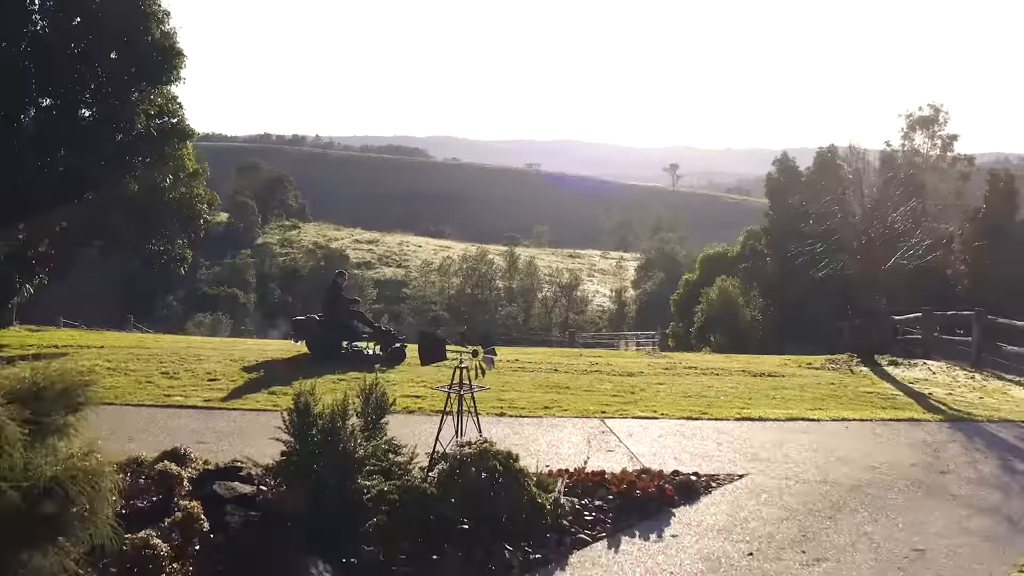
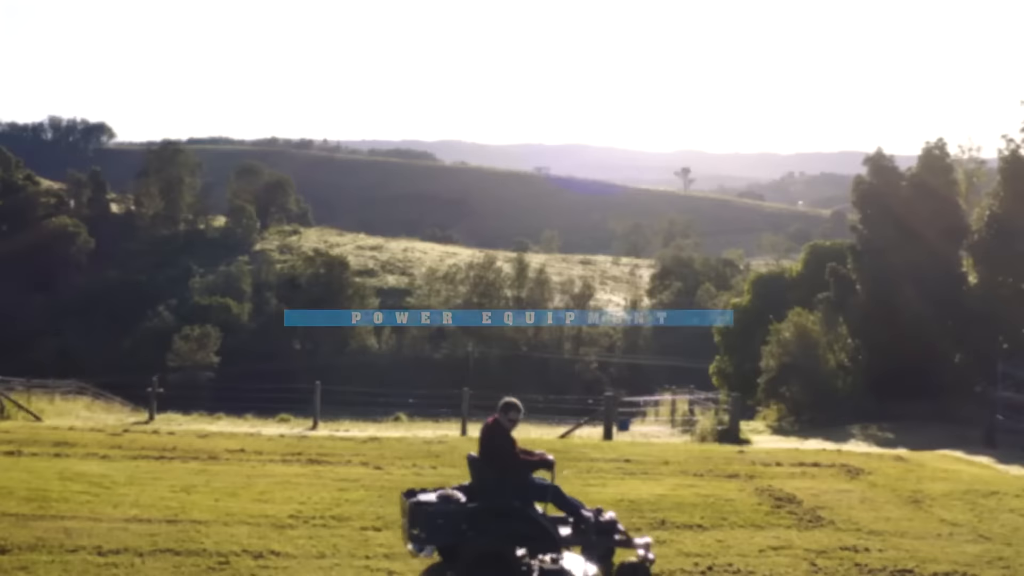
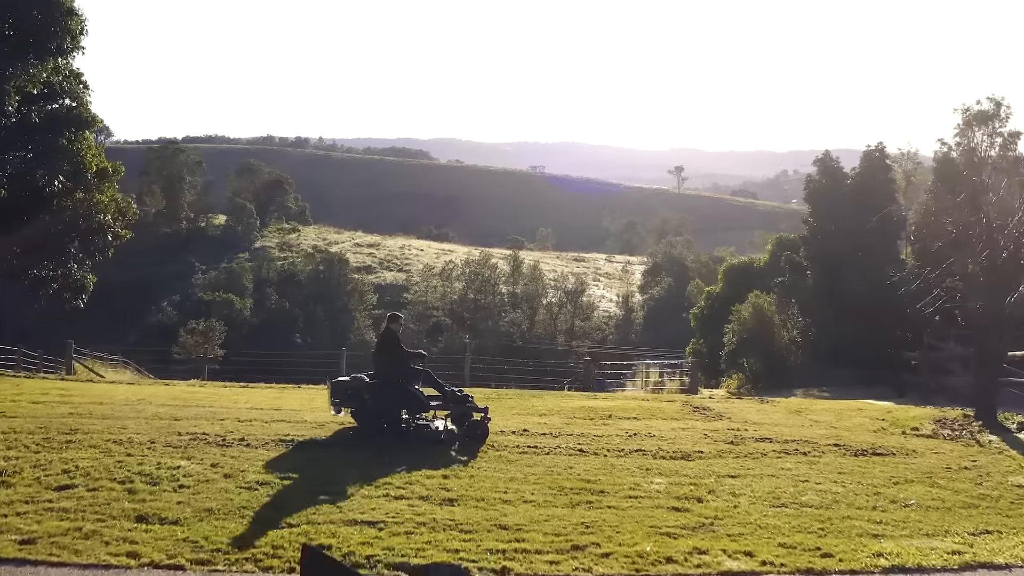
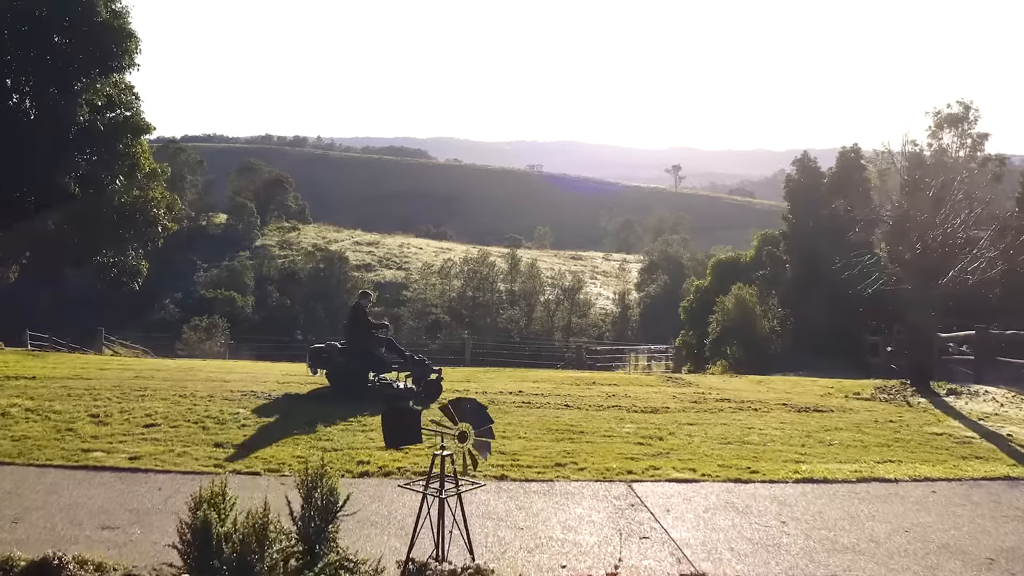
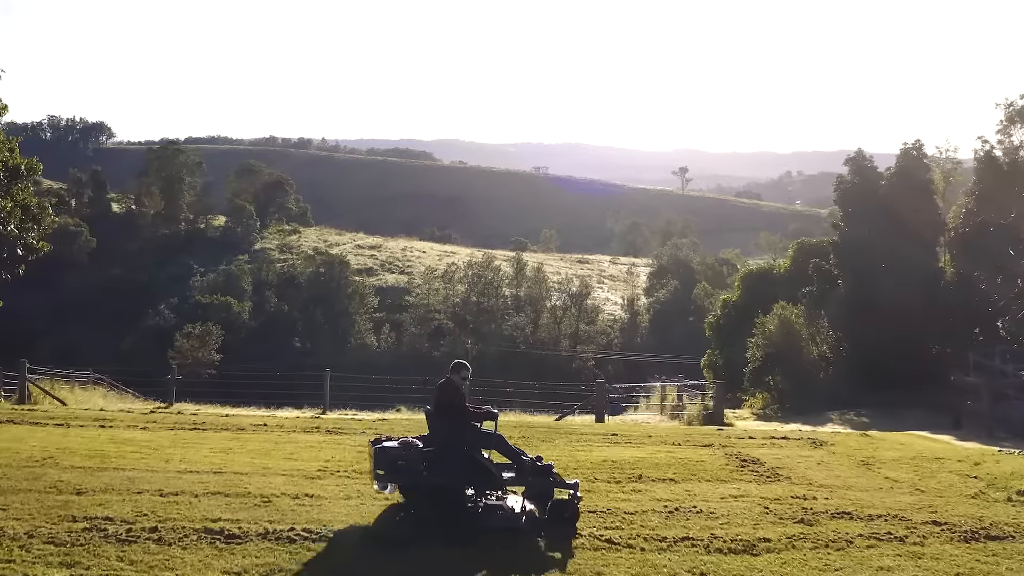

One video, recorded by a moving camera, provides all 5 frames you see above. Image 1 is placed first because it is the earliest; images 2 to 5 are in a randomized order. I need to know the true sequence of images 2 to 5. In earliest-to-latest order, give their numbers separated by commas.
4, 3, 5, 2
